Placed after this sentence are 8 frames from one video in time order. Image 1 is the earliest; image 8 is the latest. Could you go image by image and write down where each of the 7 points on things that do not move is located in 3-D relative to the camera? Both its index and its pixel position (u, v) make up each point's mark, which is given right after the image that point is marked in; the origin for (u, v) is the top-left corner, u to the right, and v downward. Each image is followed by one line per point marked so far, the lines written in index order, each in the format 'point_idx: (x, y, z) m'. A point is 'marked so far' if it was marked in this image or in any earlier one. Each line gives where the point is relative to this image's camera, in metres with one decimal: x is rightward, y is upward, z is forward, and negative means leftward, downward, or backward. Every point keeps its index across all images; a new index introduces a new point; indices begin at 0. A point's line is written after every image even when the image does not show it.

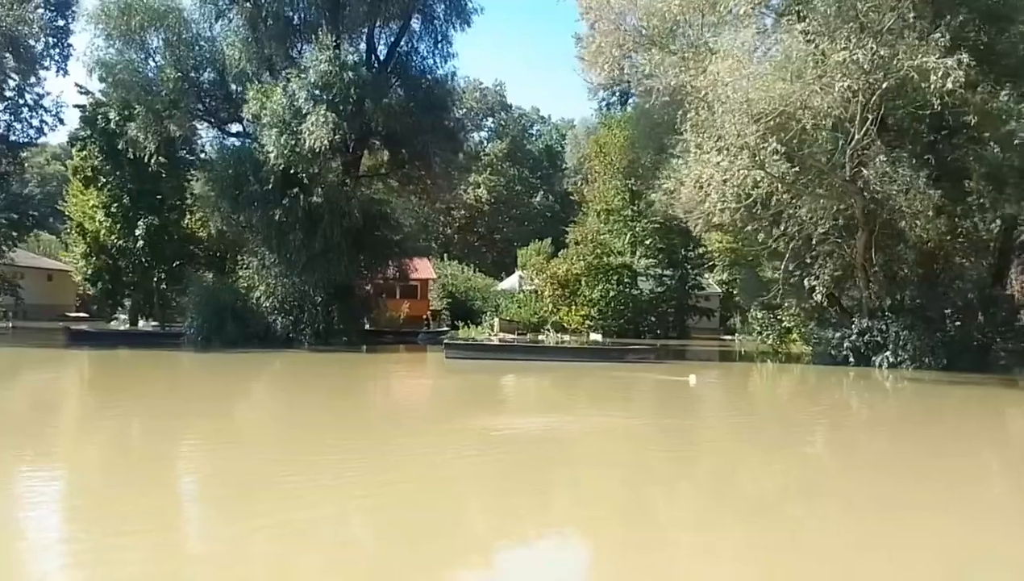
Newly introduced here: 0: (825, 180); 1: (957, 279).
0: (+6.7, +2.3, +17.6) m
1: (+10.5, +0.3, +19.0) m
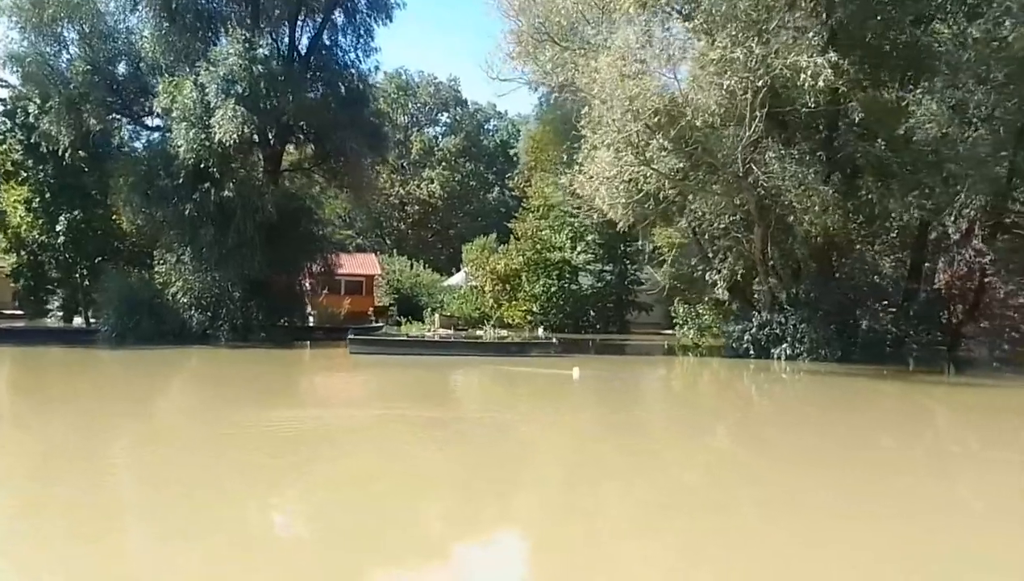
0: (+4.5, +2.4, +17.9) m
1: (+8.3, +0.5, +19.5) m
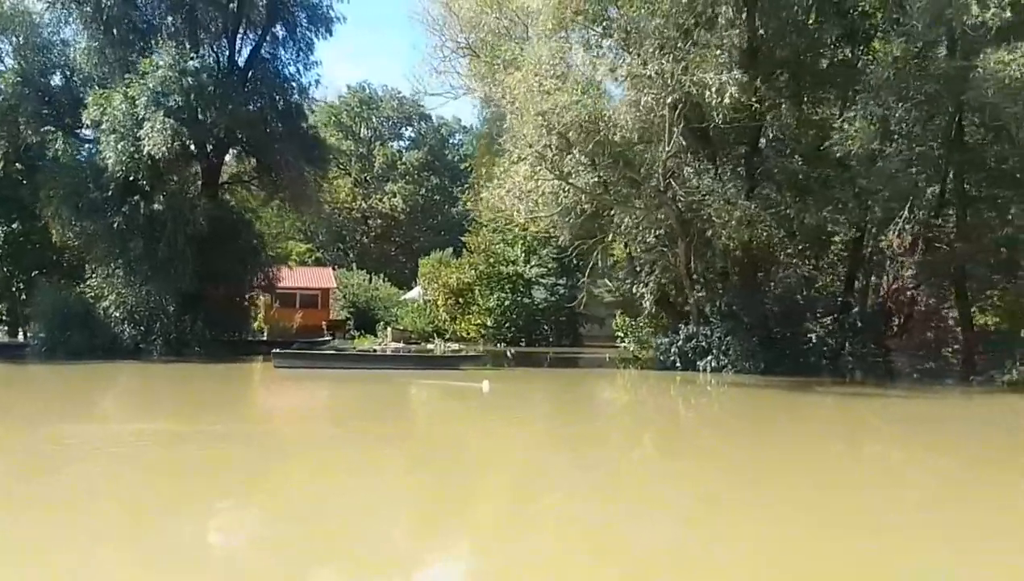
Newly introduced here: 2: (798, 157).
0: (+2.8, +2.2, +18.1) m
1: (+6.5, +0.2, +19.8) m
2: (+6.4, +3.0, +18.6) m
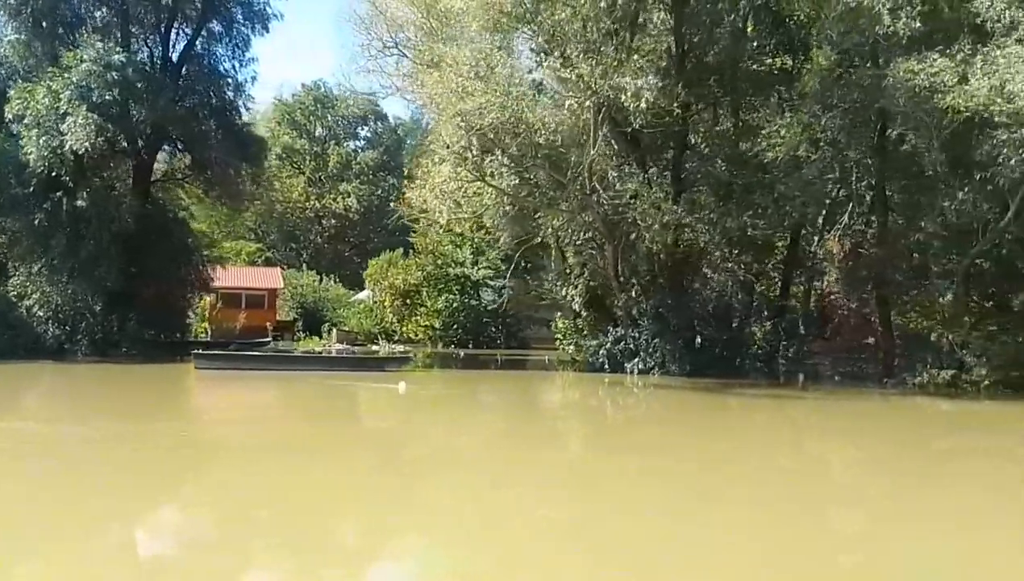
0: (+1.2, +2.1, +18.2) m
1: (+4.8, +0.1, +20.0) m
2: (+4.8, +2.9, +18.9) m
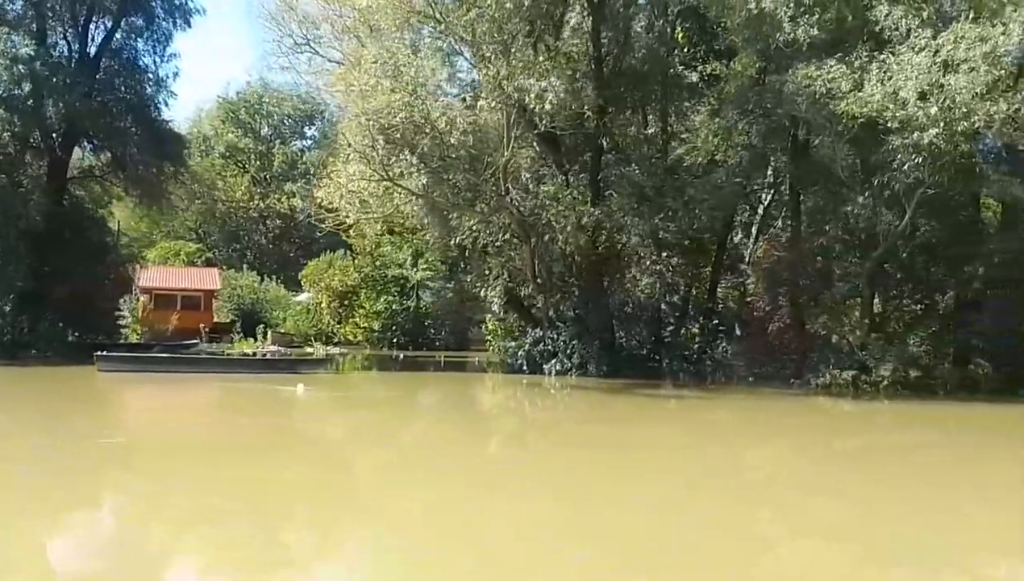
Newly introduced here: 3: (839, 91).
0: (-0.7, +2.1, +18.2) m
1: (+2.8, 0.0, +20.2) m
2: (+2.9, +2.9, +19.0) m
3: (+5.9, +3.6, +14.9) m
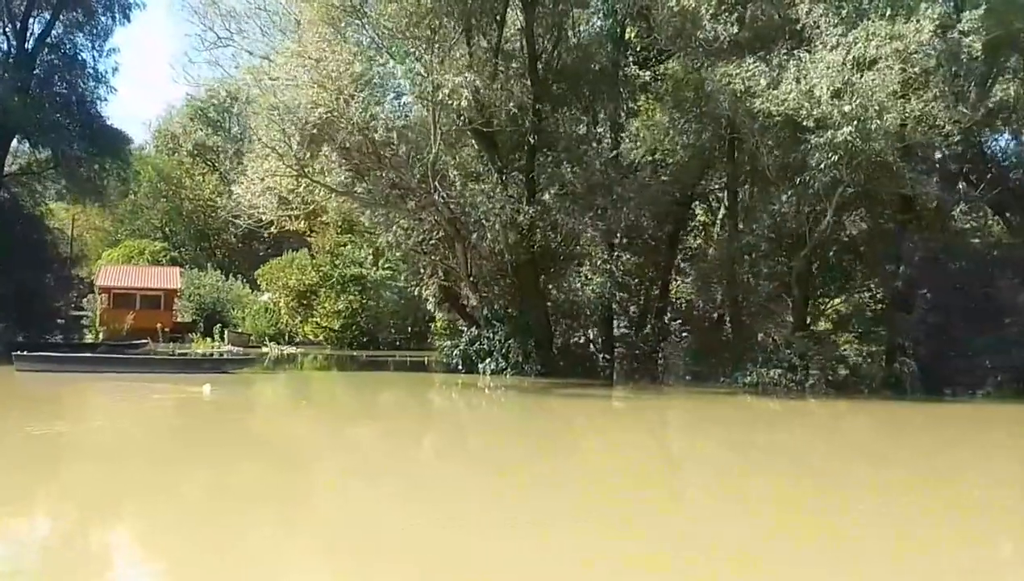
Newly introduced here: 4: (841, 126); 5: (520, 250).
0: (-2.3, +2.1, +18.0) m
1: (+1.2, +0.1, +20.0) m
2: (+1.3, +2.9, +18.9) m
3: (+4.4, +3.7, +14.8) m
4: (+5.6, +2.8, +13.8) m
5: (+0.2, +1.0, +19.1) m
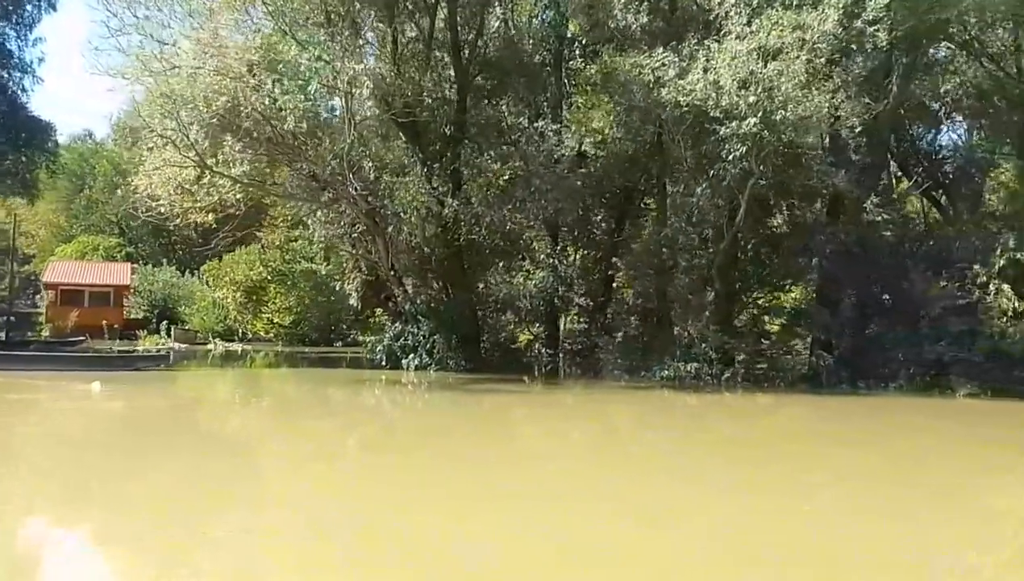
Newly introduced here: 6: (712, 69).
0: (-4.0, +2.2, +17.6) m
1: (-0.6, +0.2, +19.8) m
2: (-0.5, +3.0, +18.6) m
3: (+2.8, +3.8, +14.6) m
4: (+3.9, +2.9, +13.7) m
5: (-1.6, +1.1, +18.8) m
6: (+3.4, +3.8, +13.9) m
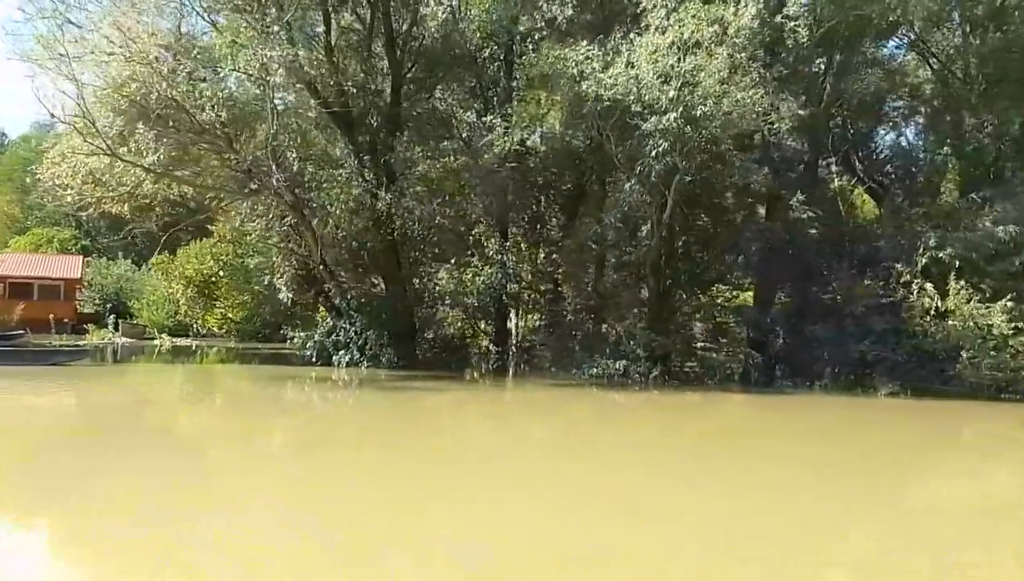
0: (-5.5, +2.4, +17.2) m
1: (-2.1, +0.3, +19.4) m
2: (-2.0, +3.1, +18.3) m
3: (+1.4, +3.8, +14.4) m
4: (+2.6, +3.0, +13.5) m
5: (-3.1, +1.2, +18.5) m
6: (+2.0, +3.8, +13.7) m
